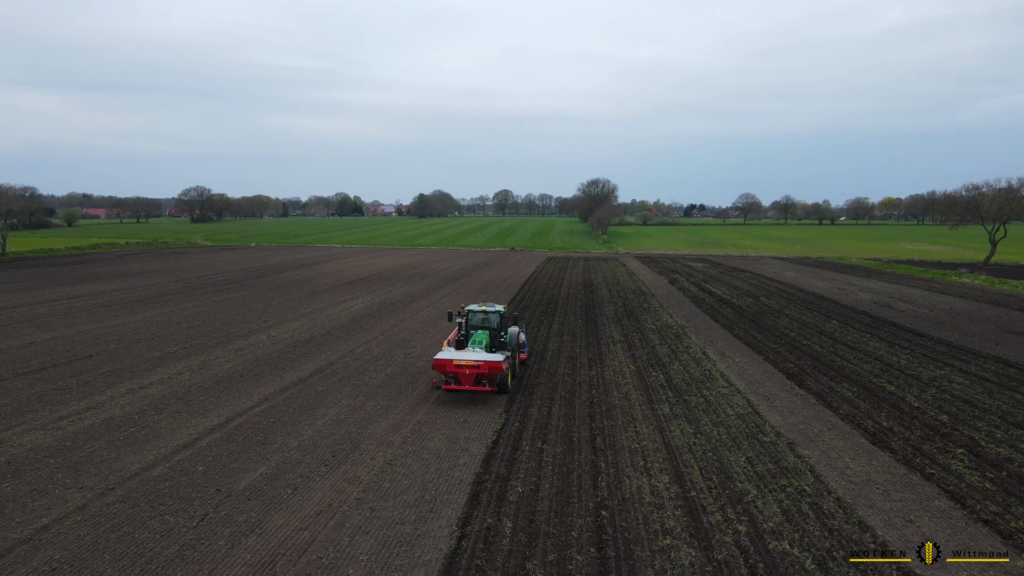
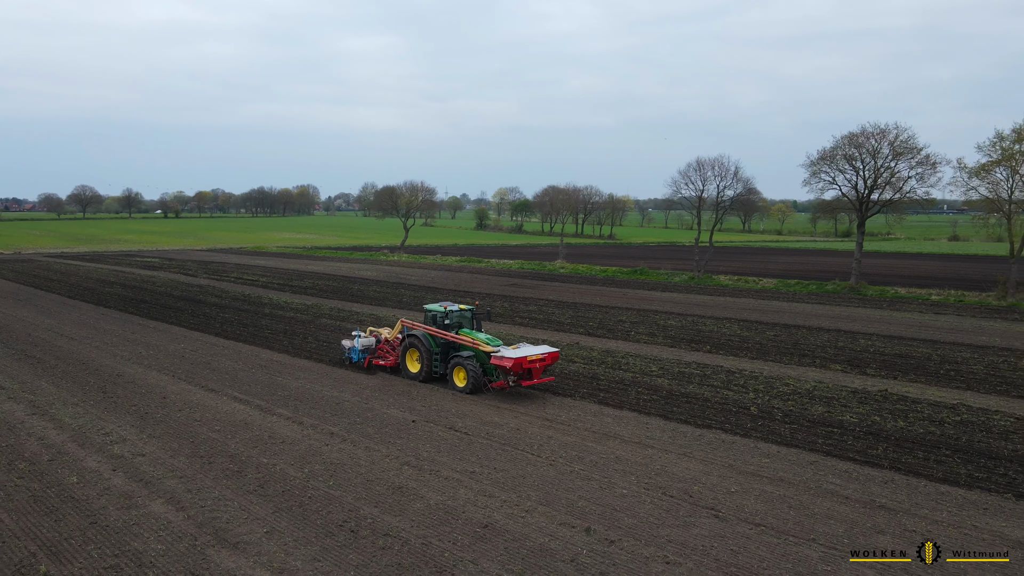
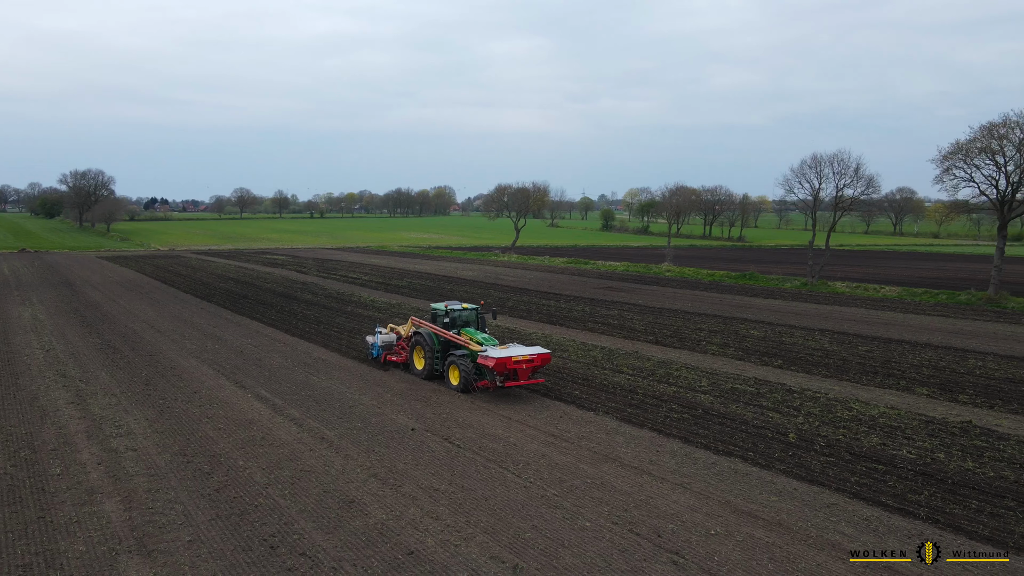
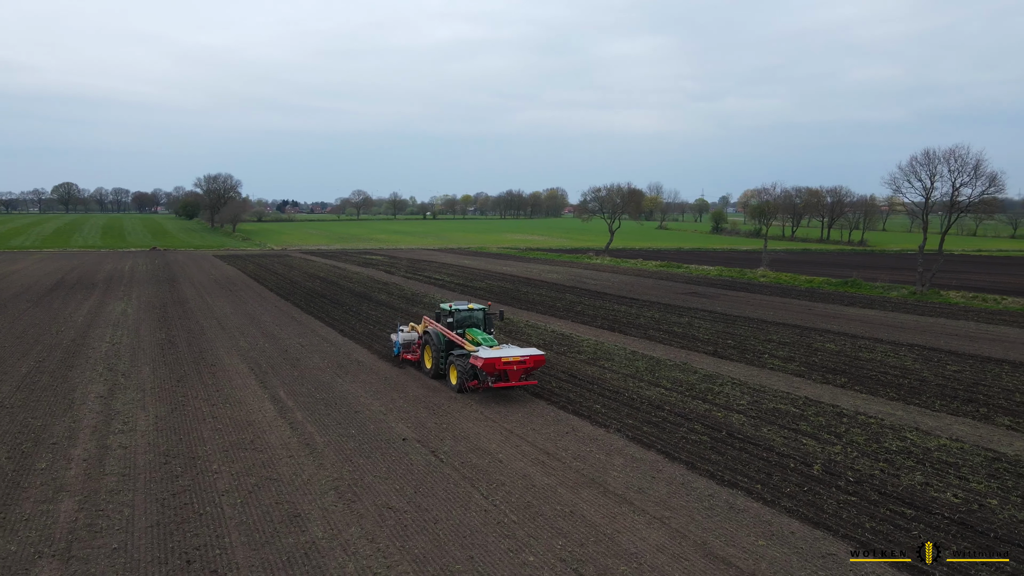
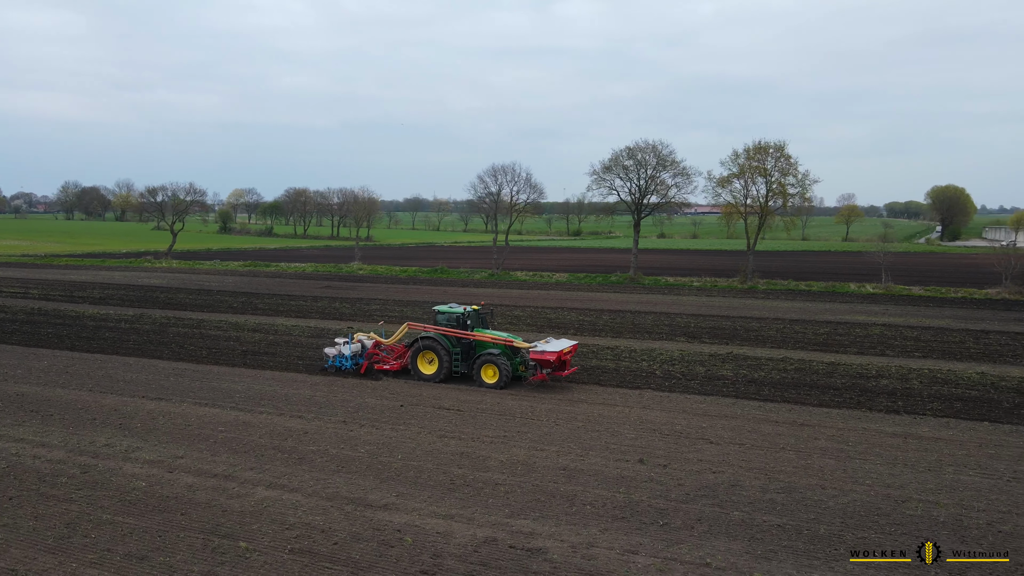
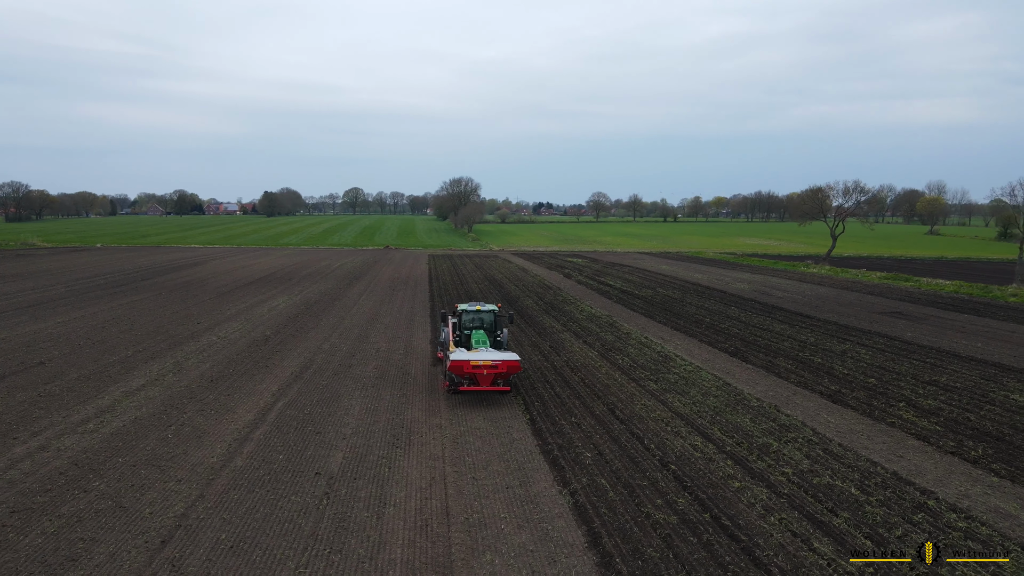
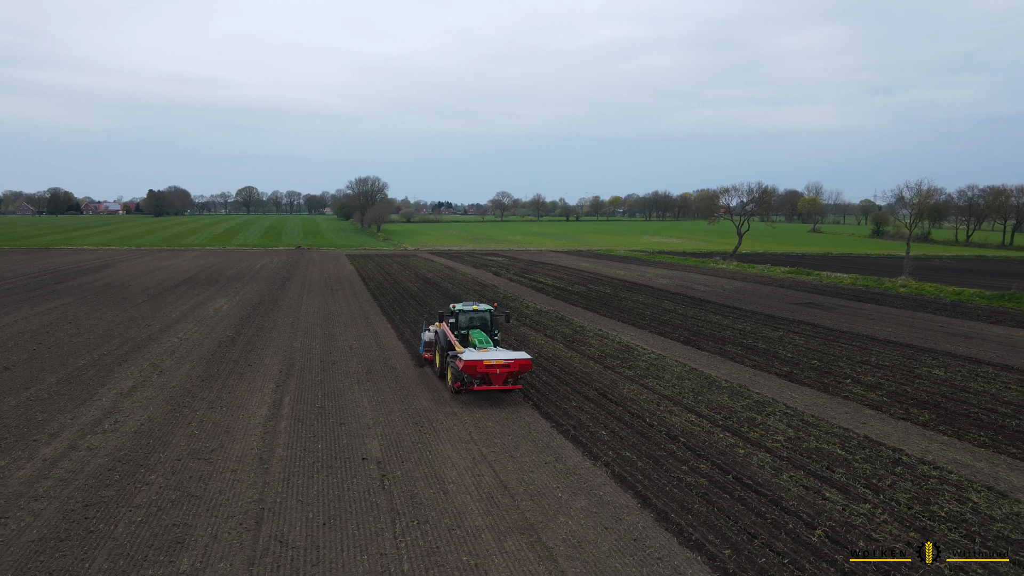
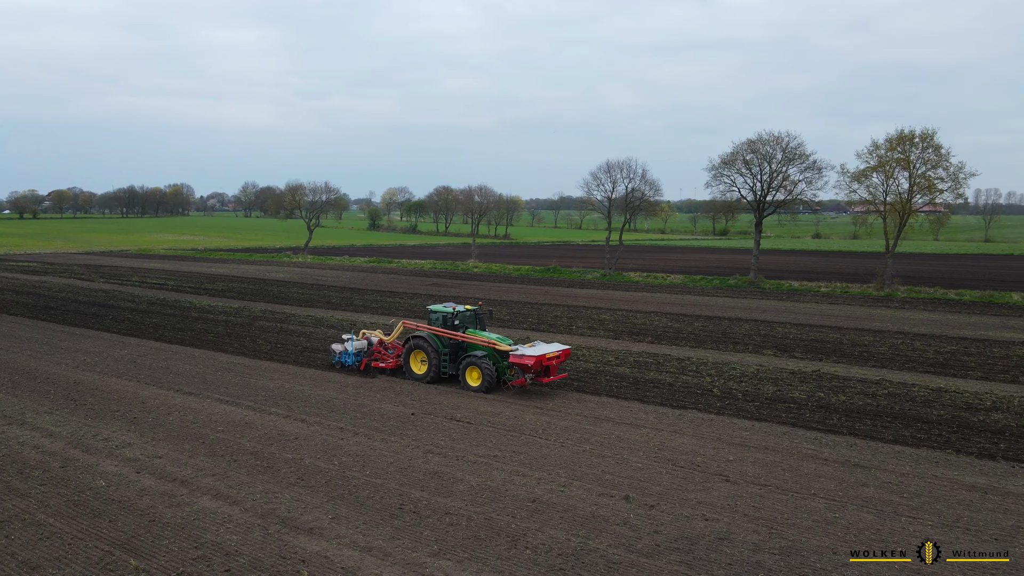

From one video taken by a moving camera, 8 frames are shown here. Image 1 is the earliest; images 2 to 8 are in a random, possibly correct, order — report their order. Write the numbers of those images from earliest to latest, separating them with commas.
6, 7, 4, 3, 2, 8, 5
